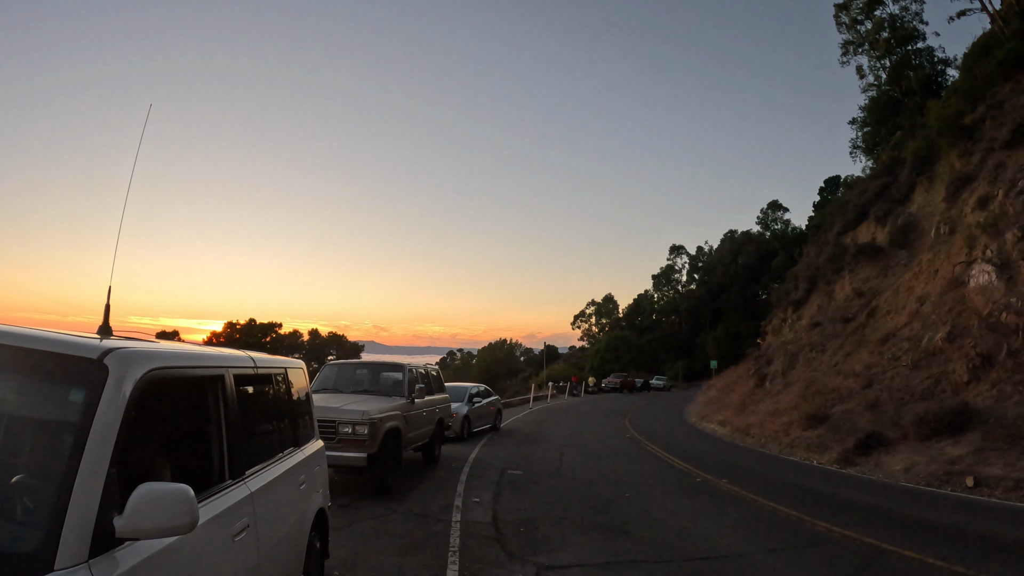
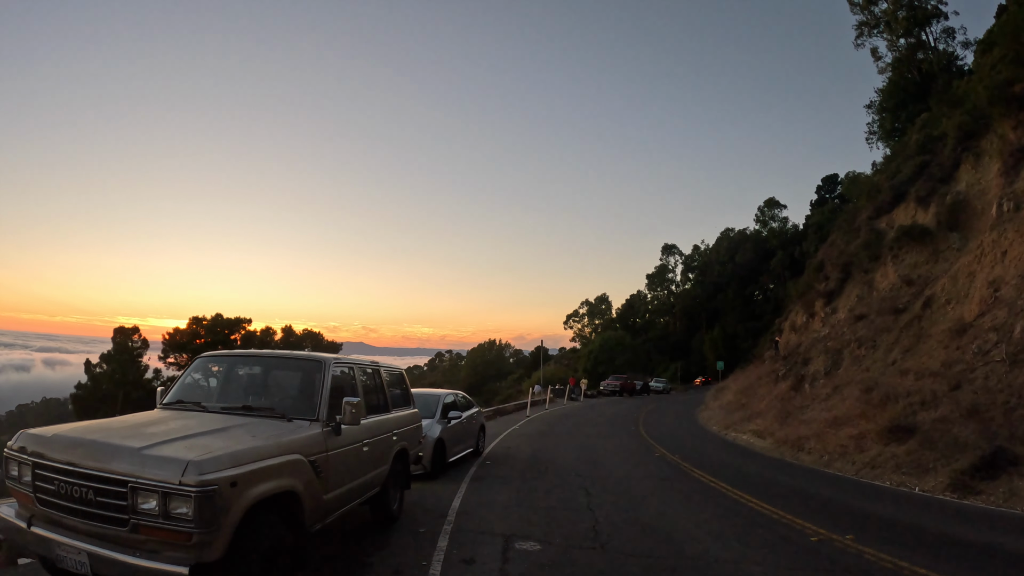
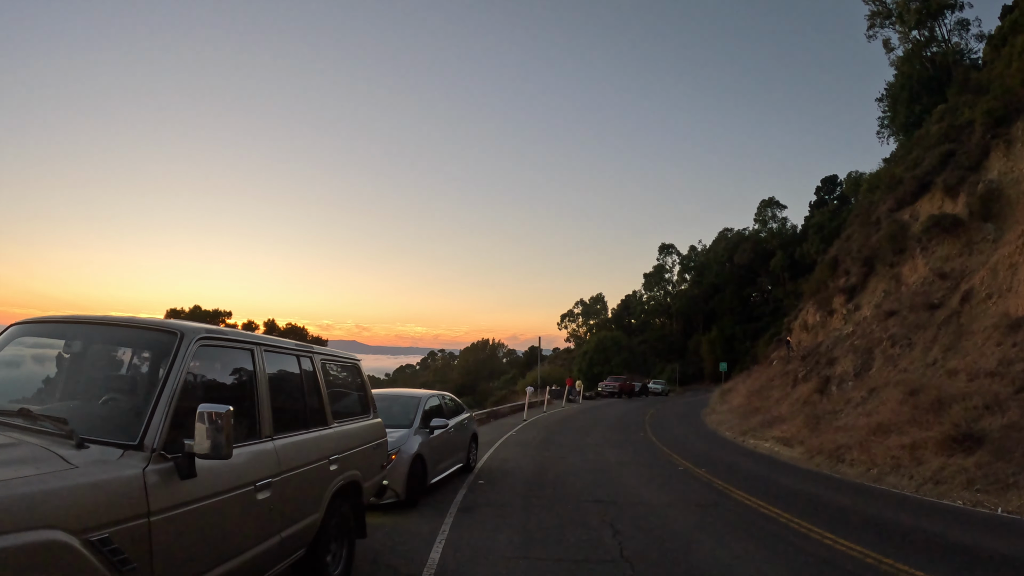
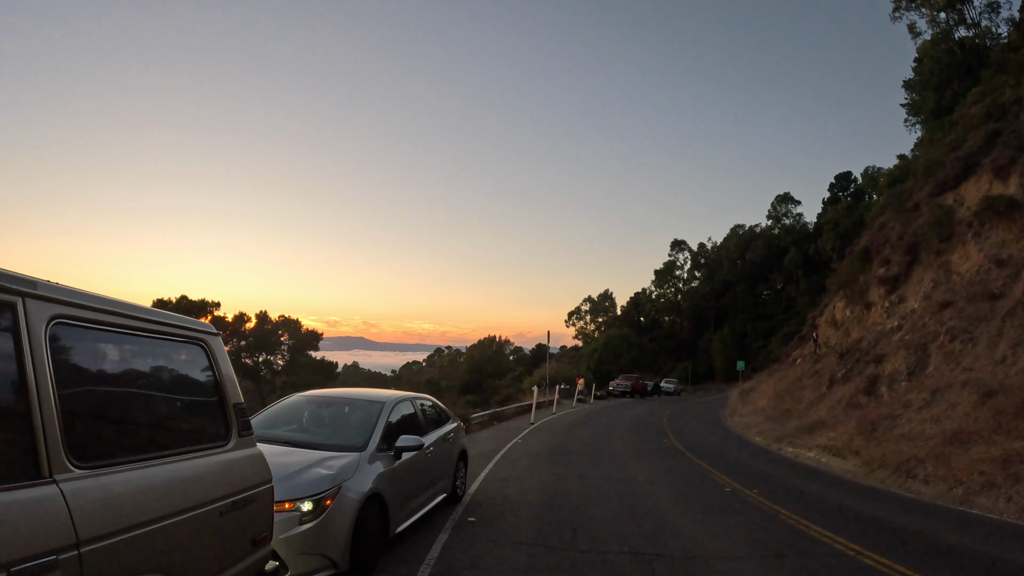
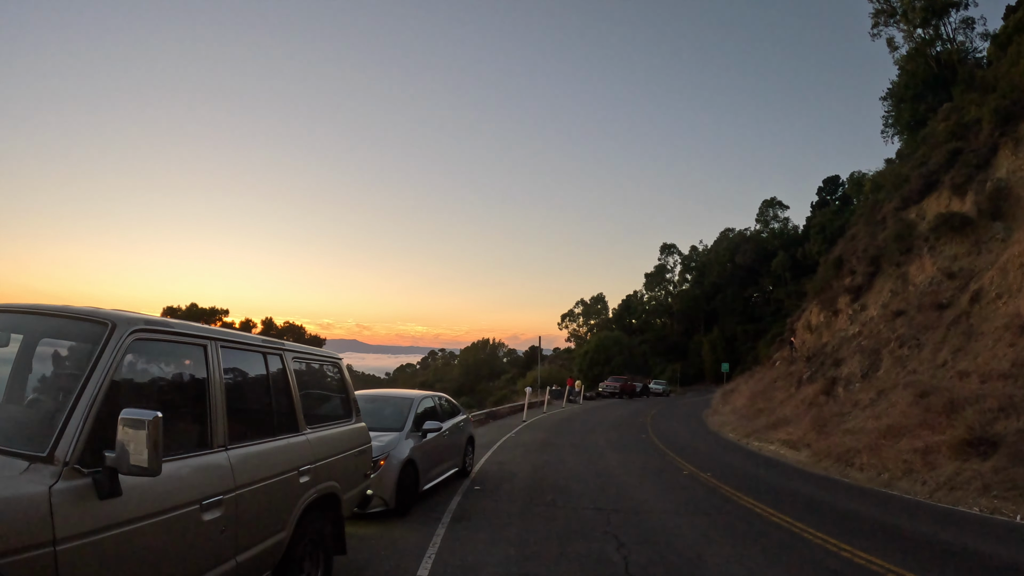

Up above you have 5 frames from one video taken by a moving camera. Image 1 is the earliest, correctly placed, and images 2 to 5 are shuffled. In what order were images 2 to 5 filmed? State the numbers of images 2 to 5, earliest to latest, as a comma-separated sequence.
2, 3, 5, 4
